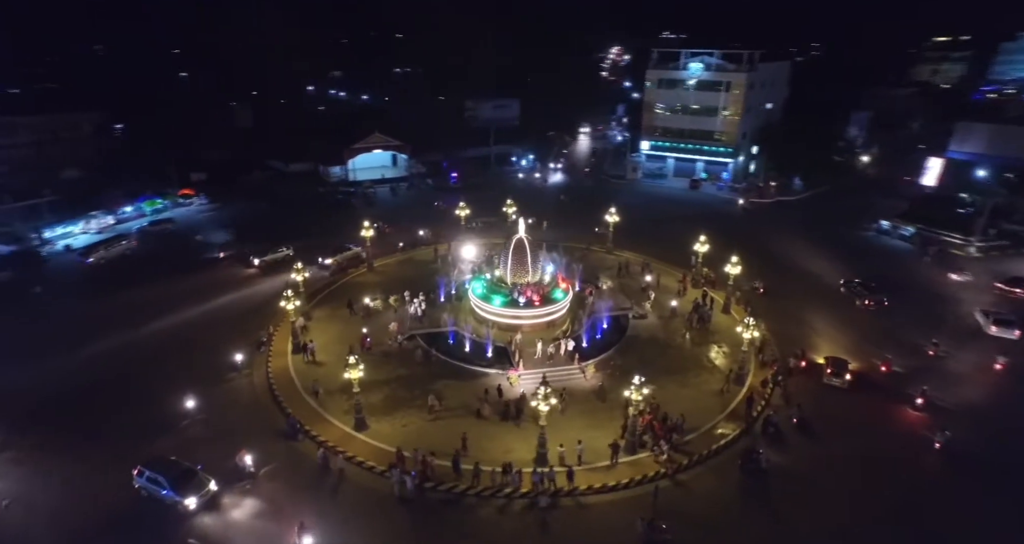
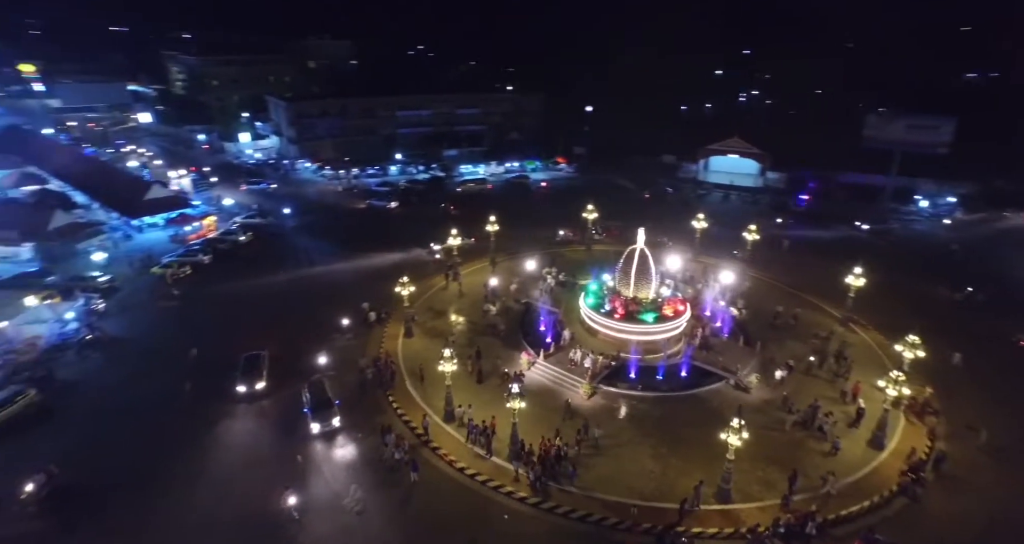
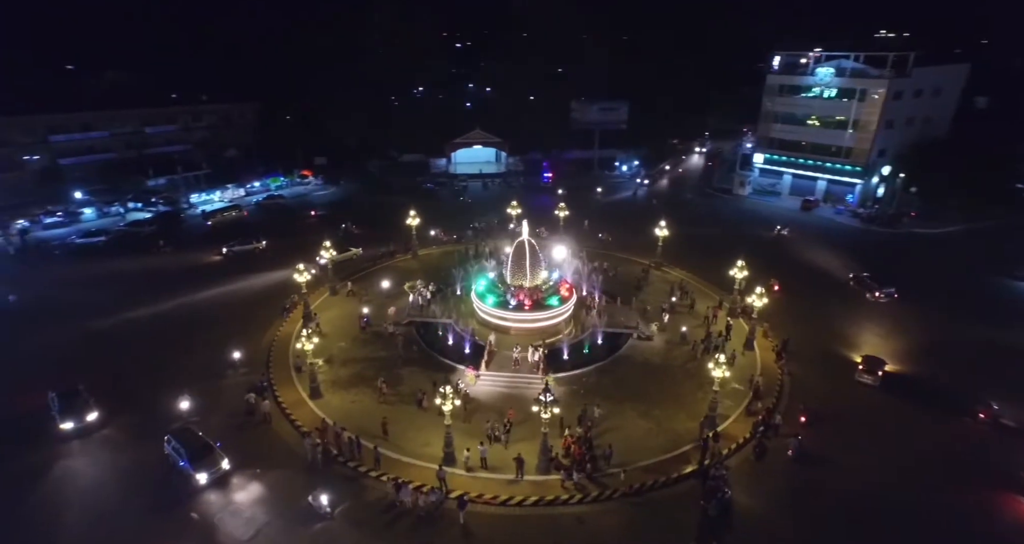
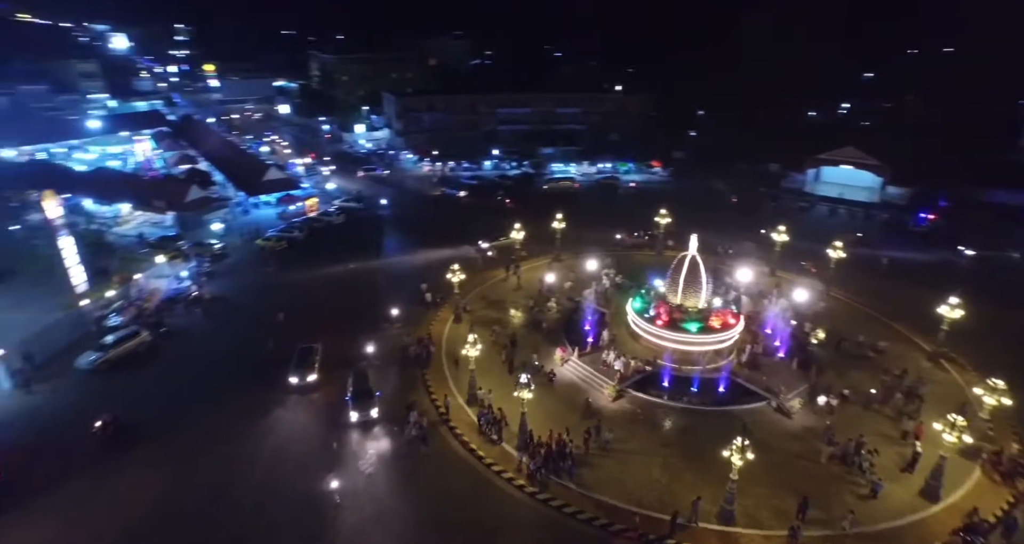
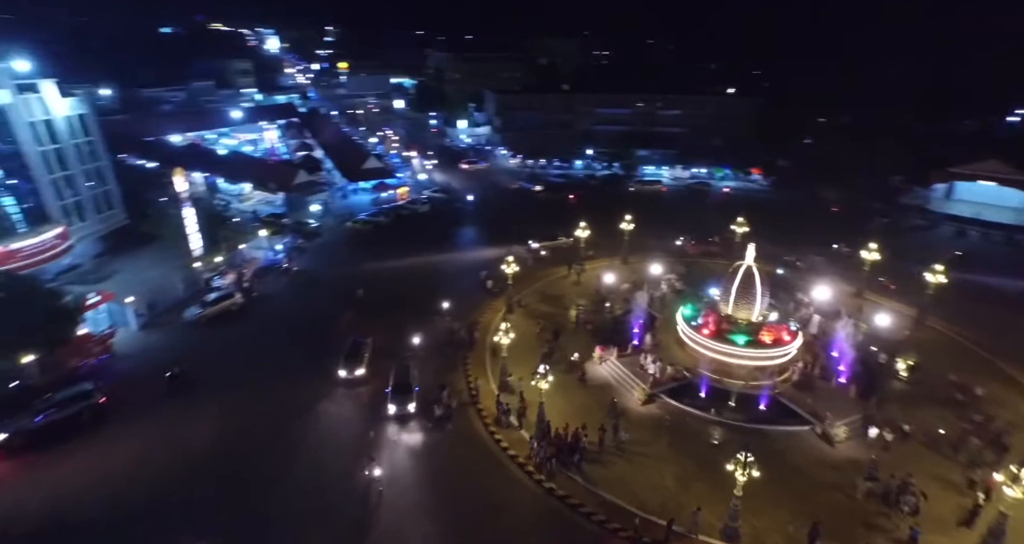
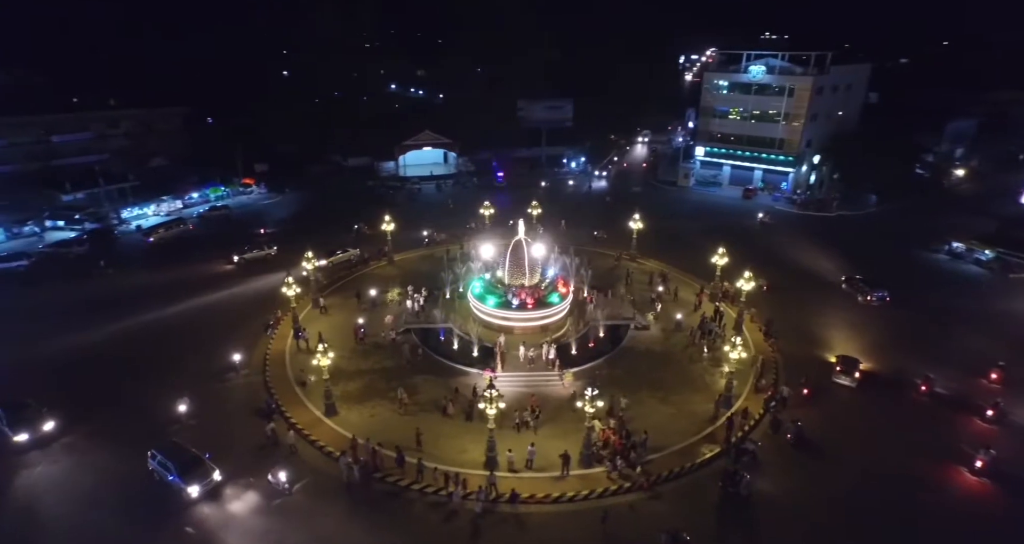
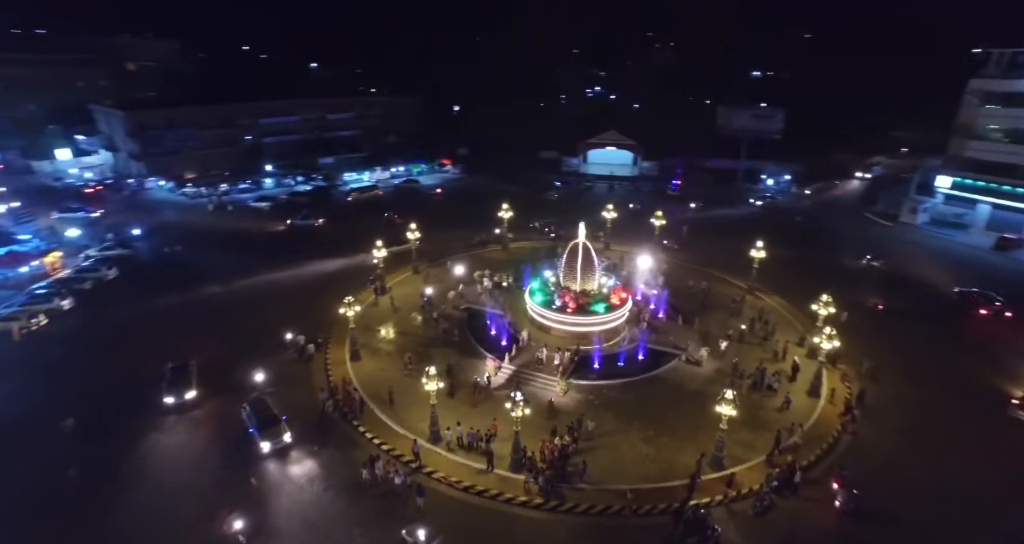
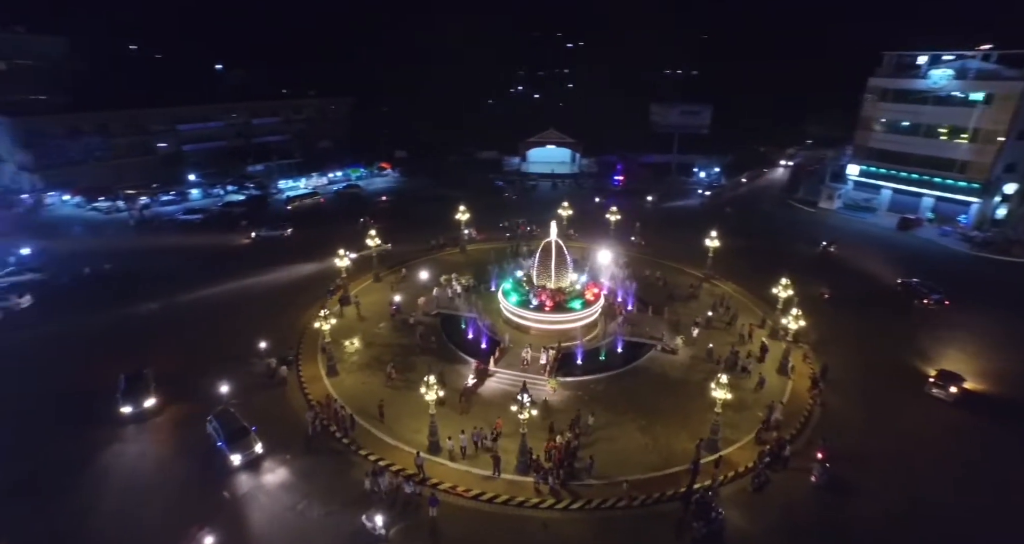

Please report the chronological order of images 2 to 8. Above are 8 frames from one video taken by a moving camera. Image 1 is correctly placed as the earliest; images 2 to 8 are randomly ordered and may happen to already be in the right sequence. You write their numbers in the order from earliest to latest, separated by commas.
6, 3, 8, 7, 2, 4, 5
